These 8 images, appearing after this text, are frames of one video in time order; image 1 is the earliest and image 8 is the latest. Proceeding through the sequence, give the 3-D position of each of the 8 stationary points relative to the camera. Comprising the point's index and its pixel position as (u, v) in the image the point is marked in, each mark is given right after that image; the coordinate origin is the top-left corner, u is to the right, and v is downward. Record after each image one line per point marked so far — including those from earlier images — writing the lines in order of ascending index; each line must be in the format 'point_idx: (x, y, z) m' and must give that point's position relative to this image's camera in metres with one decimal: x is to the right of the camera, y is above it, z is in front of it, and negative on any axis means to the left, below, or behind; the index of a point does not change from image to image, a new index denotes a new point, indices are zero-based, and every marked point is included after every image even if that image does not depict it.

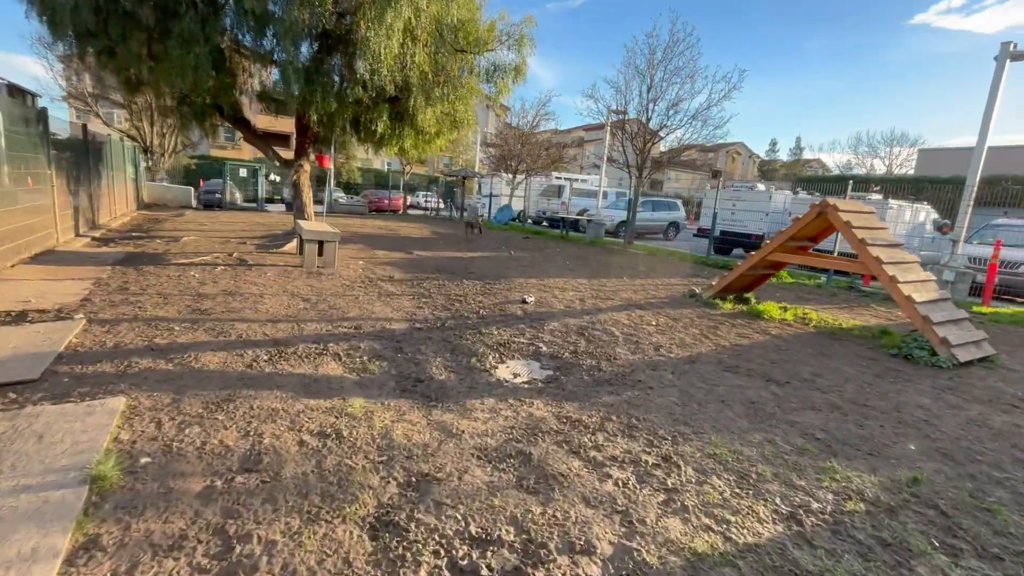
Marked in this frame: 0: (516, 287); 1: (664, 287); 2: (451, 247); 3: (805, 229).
0: (+0.1, 0.0, +8.5) m
1: (+3.0, 0.0, +9.4) m
2: (-1.8, +1.2, +13.8) m
3: (+4.4, +0.9, +7.2) m
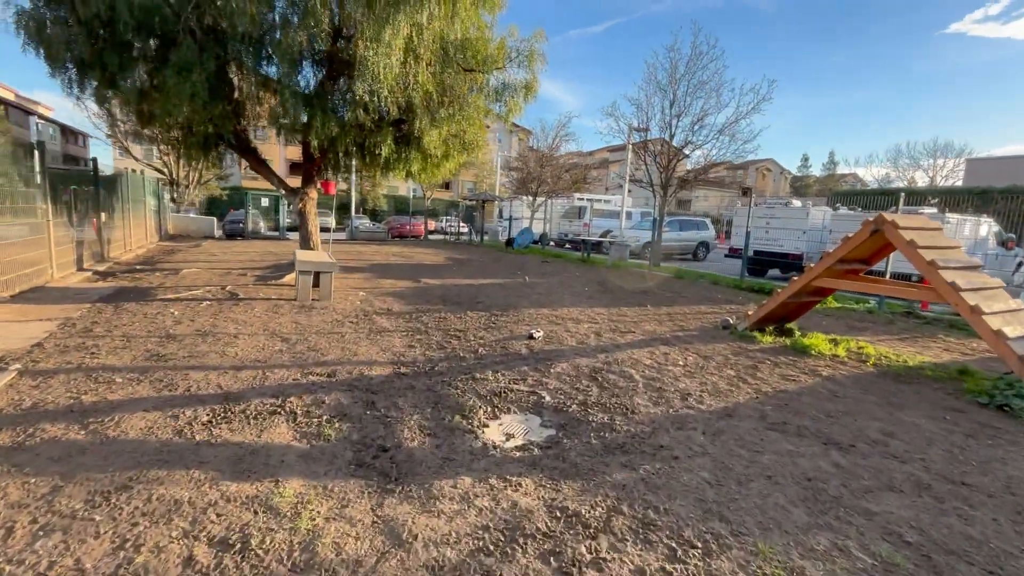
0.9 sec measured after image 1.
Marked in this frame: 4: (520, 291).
0: (+0.2, -0.5, +7.7) m
1: (+3.1, -0.5, +8.4) m
2: (-1.3, +0.4, +13.1) m
3: (+4.4, +0.5, +6.2) m
4: (+0.2, -0.1, +10.4) m
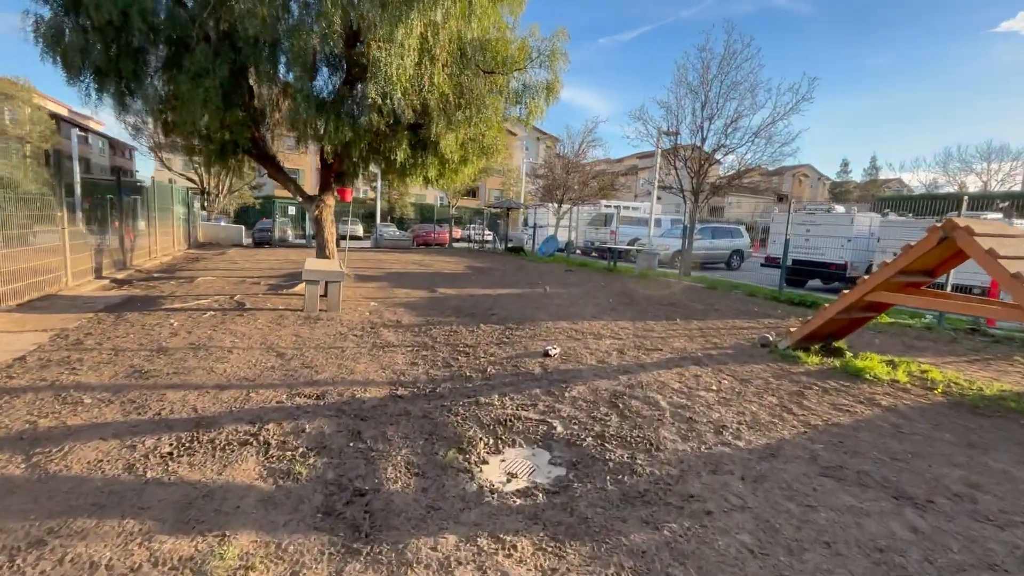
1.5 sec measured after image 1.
0: (+0.4, -0.7, +7.1) m
1: (+3.4, -0.7, +7.7) m
2: (-0.8, +0.1, +12.6) m
3: (+4.6, +0.3, +5.4) m
4: (+0.6, -0.3, +9.8) m
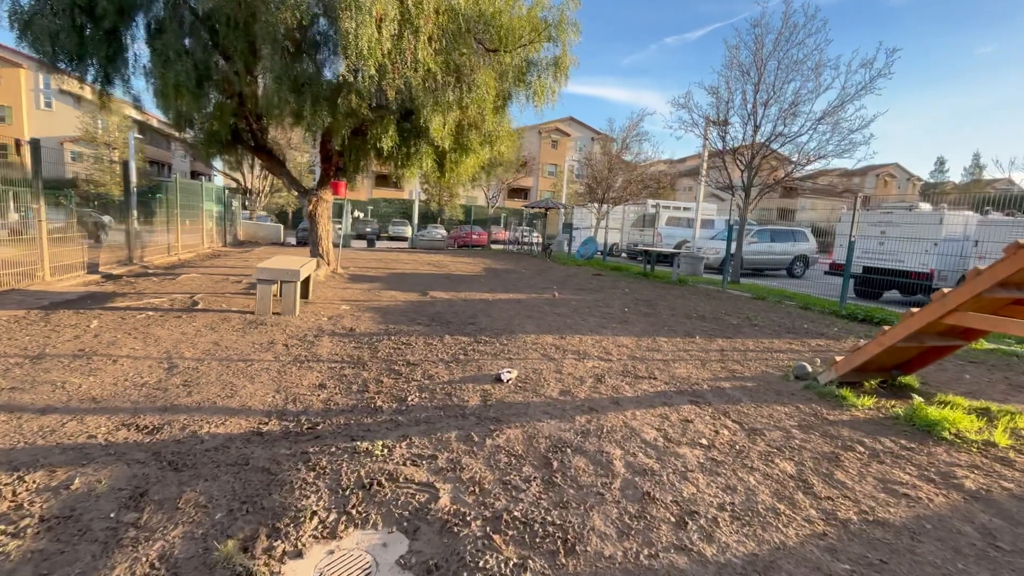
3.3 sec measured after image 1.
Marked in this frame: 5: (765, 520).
0: (0.0, -0.7, +5.9) m
1: (+3.0, -0.9, +6.0) m
2: (-0.5, 0.0, +11.4) m
3: (+3.9, +0.2, +3.6) m
4: (+0.5, -0.4, +8.5) m
5: (+1.4, -1.3, +2.7) m
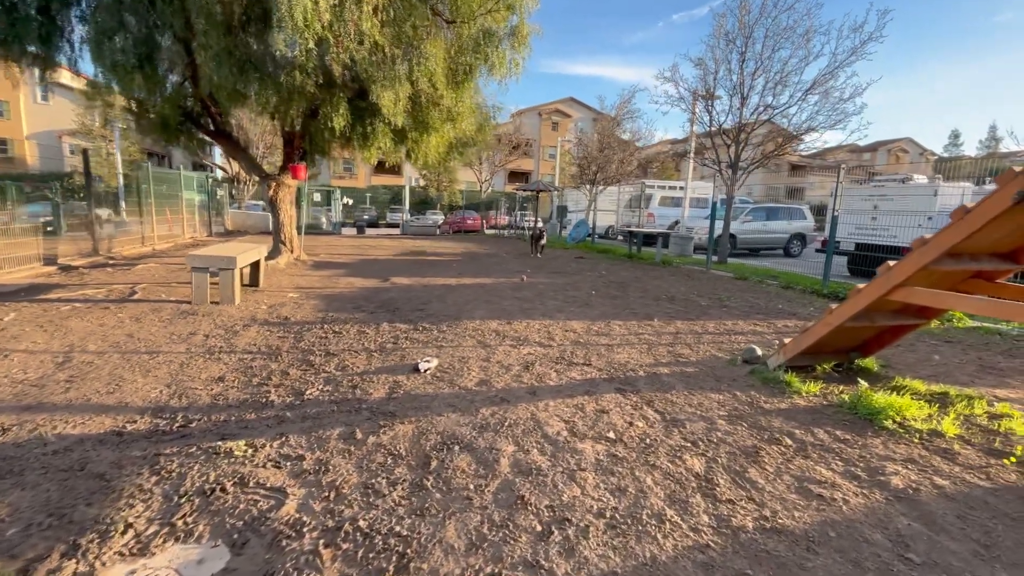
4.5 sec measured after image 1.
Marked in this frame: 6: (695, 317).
0: (-0.7, -0.6, +5.5) m
1: (+2.3, -0.6, +5.6) m
2: (-1.2, +0.4, +11.1) m
3: (+3.1, +0.4, +3.2) m
4: (-0.2, -0.1, +8.2) m
5: (+0.7, -1.2, +2.4) m
6: (+2.6, -0.4, +6.9) m
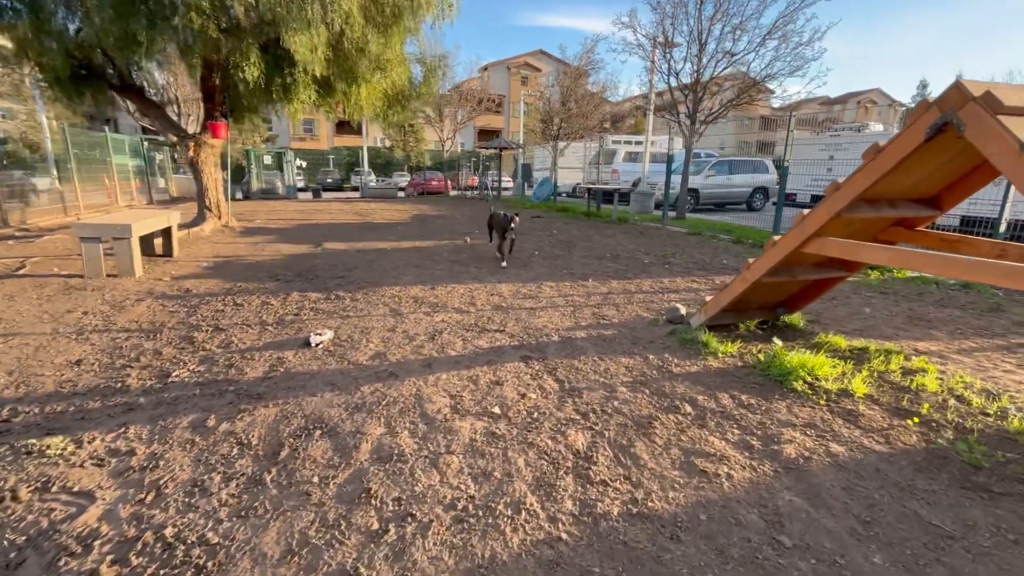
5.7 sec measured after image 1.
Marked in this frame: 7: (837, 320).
0: (-1.6, -0.2, +5.1) m
1: (+1.4, -0.1, +5.4) m
2: (-2.4, +1.2, +10.5) m
3: (+2.3, +0.7, +2.9) m
4: (-1.3, +0.5, +7.7) m
5: (-0.1, -1.0, +2.1) m
6: (+1.7, +0.2, +6.6) m
7: (+3.2, -0.3, +4.7) m
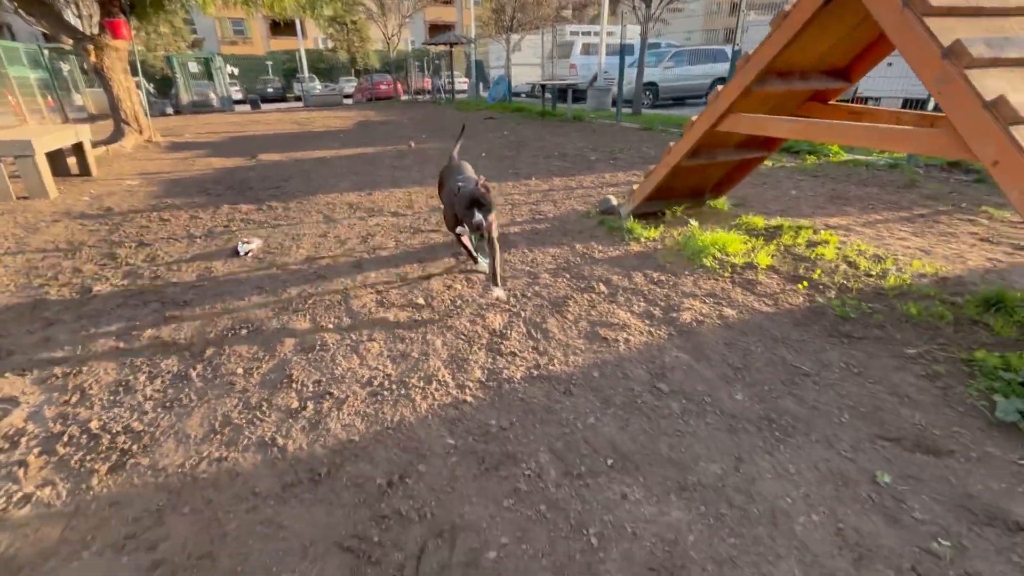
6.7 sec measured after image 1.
0: (-2.3, +0.8, +5.0) m
1: (+0.7, +1.1, +5.4) m
2: (-3.4, +3.1, +10.0) m
3: (+1.7, +1.5, +2.9) m
4: (-2.1, +1.9, +7.5) m
5: (-0.5, -0.5, +2.3) m
6: (+0.9, +1.6, +6.6) m
7: (+2.5, +0.9, +4.9) m
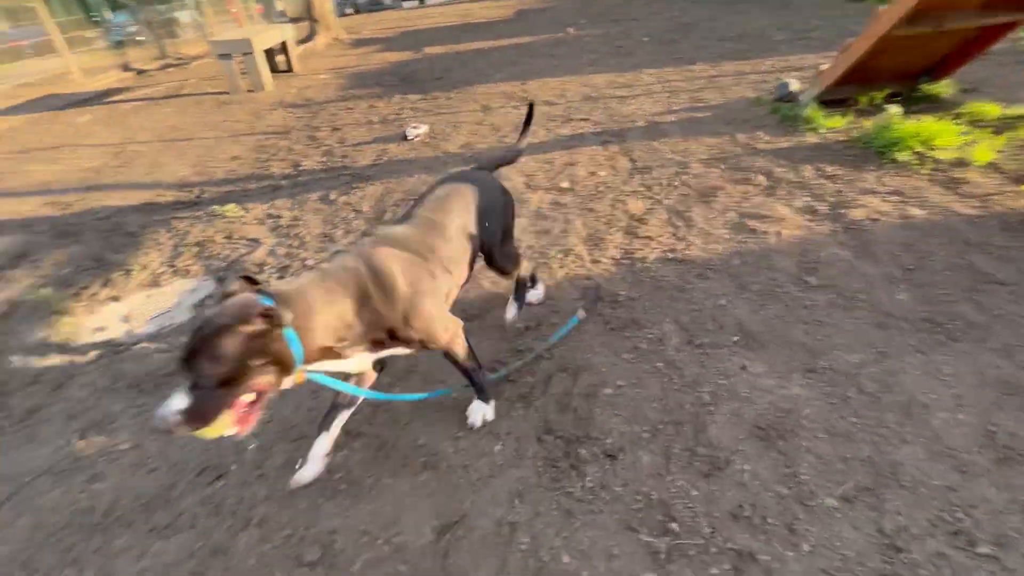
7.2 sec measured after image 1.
0: (-0.6, +2.0, +5.3) m
1: (+2.3, +2.1, +4.8) m
2: (-0.1, +5.3, +9.9) m
3: (+2.6, +1.9, +2.0) m
4: (+0.3, +3.6, +7.3) m
5: (+0.2, +0.1, +2.5) m
6: (+2.9, +2.8, +5.8) m
7: (+3.9, +1.6, +3.8) m
